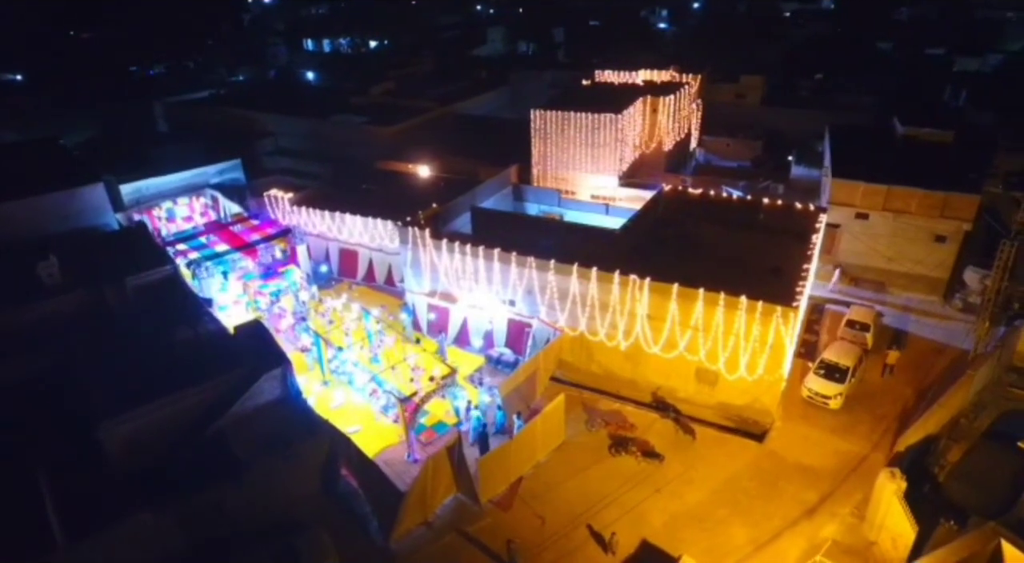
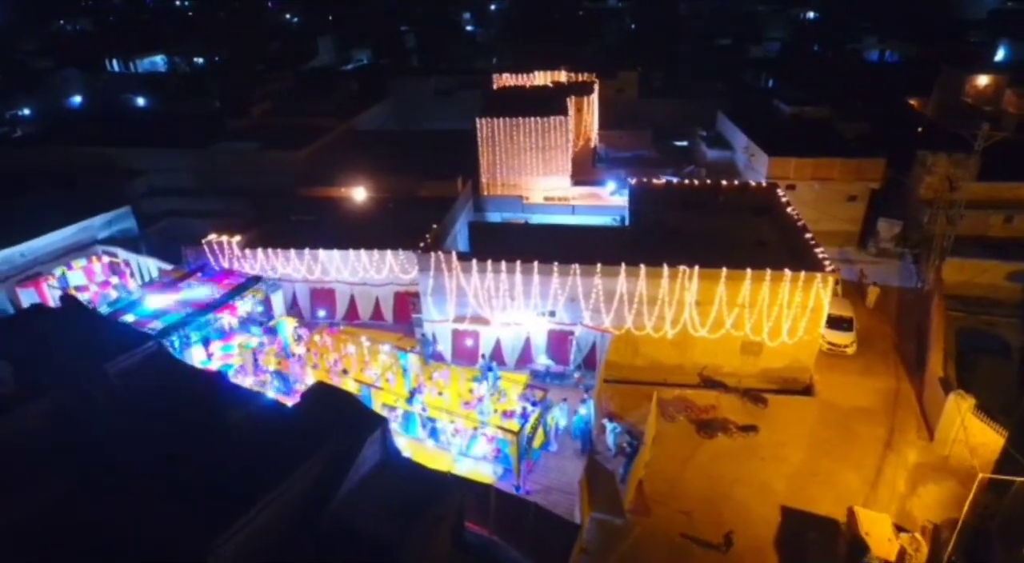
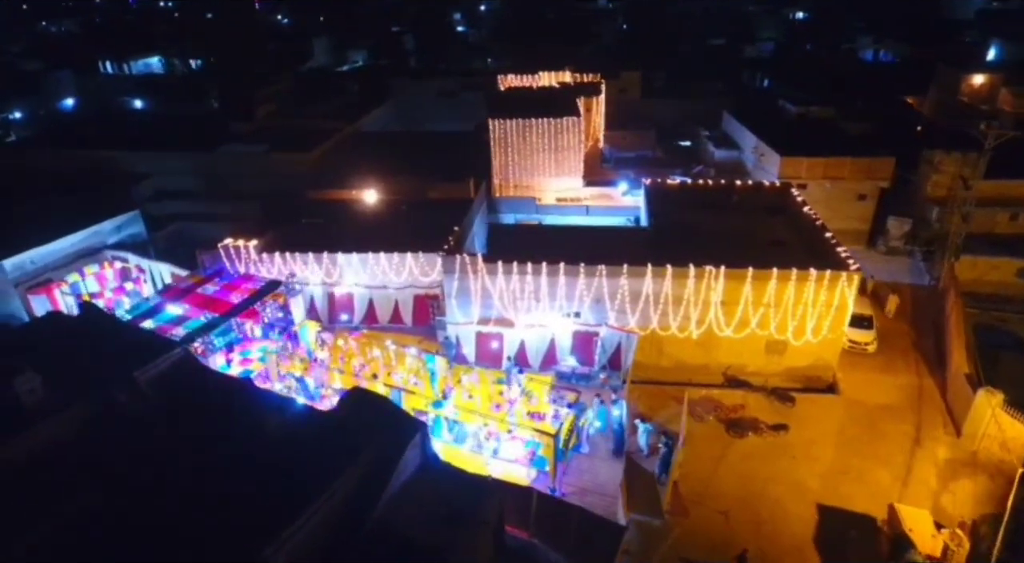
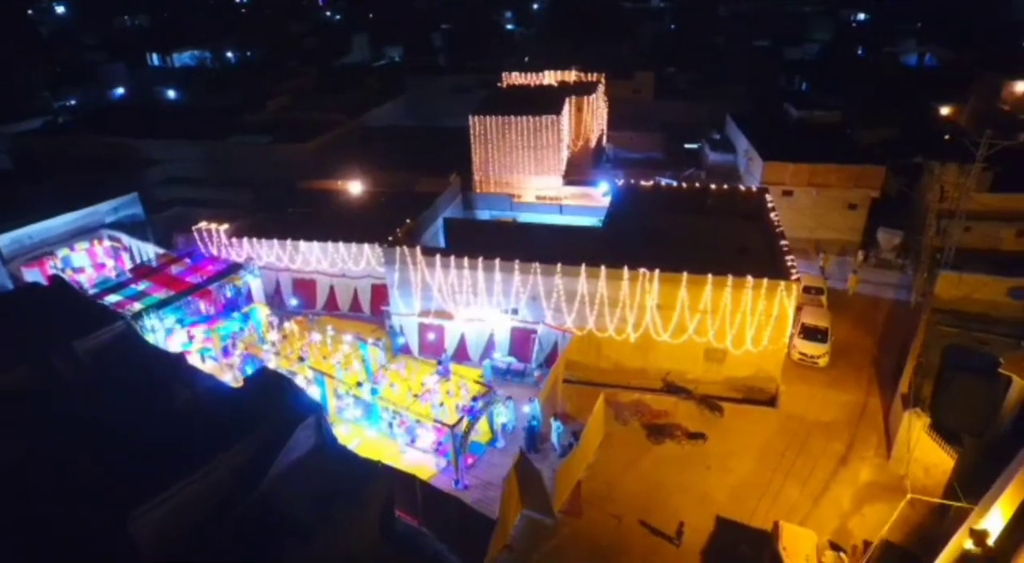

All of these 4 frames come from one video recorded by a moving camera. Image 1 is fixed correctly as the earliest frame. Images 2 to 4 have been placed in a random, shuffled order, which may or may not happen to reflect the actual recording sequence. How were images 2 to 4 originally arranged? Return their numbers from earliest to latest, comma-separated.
4, 2, 3
